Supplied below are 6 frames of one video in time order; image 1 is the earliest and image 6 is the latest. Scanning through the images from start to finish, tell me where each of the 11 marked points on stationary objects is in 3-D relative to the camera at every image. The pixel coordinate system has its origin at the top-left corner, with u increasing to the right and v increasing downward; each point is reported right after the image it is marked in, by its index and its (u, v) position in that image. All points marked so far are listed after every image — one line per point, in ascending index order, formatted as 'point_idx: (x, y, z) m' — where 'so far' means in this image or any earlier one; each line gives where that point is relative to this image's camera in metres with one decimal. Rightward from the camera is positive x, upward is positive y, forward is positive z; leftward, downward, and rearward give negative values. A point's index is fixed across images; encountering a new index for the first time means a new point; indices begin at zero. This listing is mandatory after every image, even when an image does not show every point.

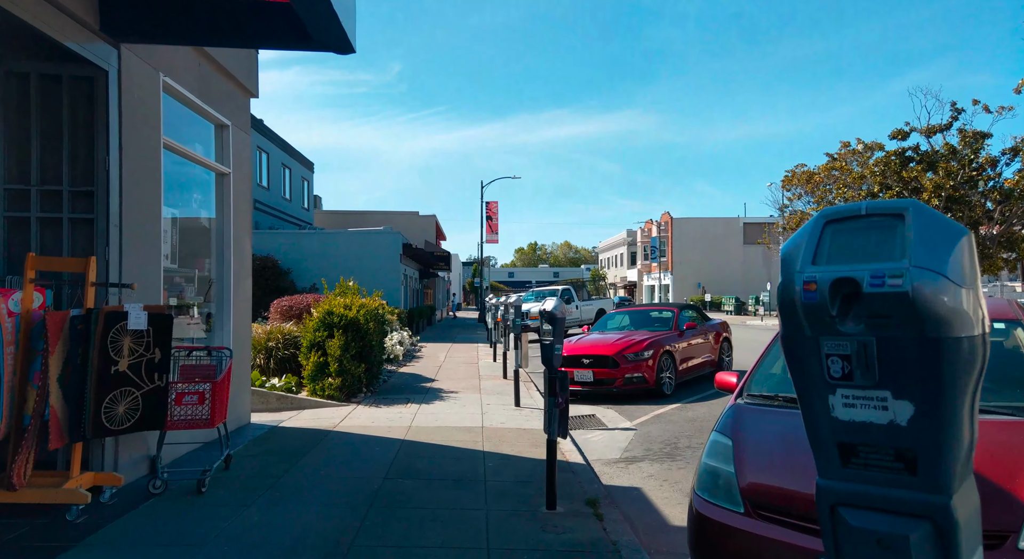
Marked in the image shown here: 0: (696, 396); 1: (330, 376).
0: (+3.1, -1.9, +11.8) m
1: (-2.7, -1.4, +10.3) m
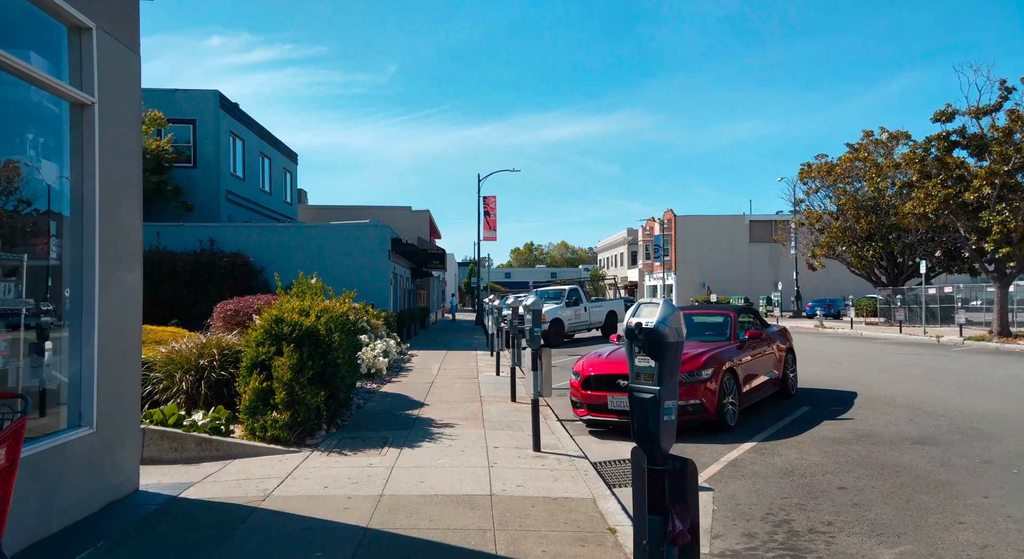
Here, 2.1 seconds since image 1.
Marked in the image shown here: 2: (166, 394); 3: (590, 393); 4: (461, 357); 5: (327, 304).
0: (+3.3, -1.9, +8.9) m
1: (-2.5, -1.4, +7.4) m
2: (-4.1, -1.4, +8.3) m
3: (+1.0, -1.5, +9.0) m
4: (-1.3, -2.0, +18.4) m
5: (-2.3, -0.3, +8.7) m
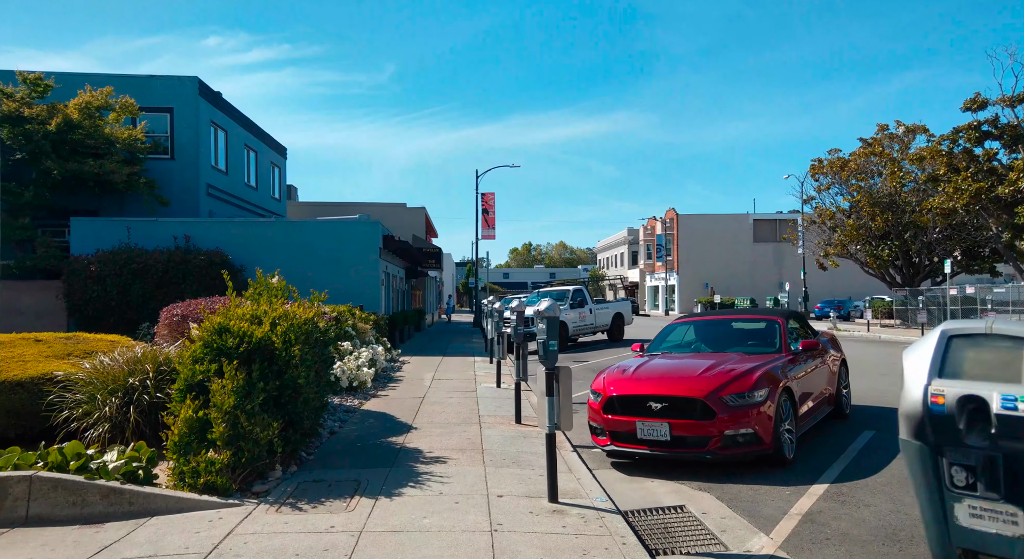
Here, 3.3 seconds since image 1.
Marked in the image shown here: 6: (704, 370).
0: (+3.3, -1.9, +7.3) m
1: (-2.4, -1.4, +5.7) m
2: (-4.1, -1.4, +6.6) m
3: (+1.0, -1.5, +7.3) m
4: (-1.3, -2.0, +16.7) m
5: (-2.2, -0.3, +7.0) m
6: (+2.0, -1.0, +7.3) m
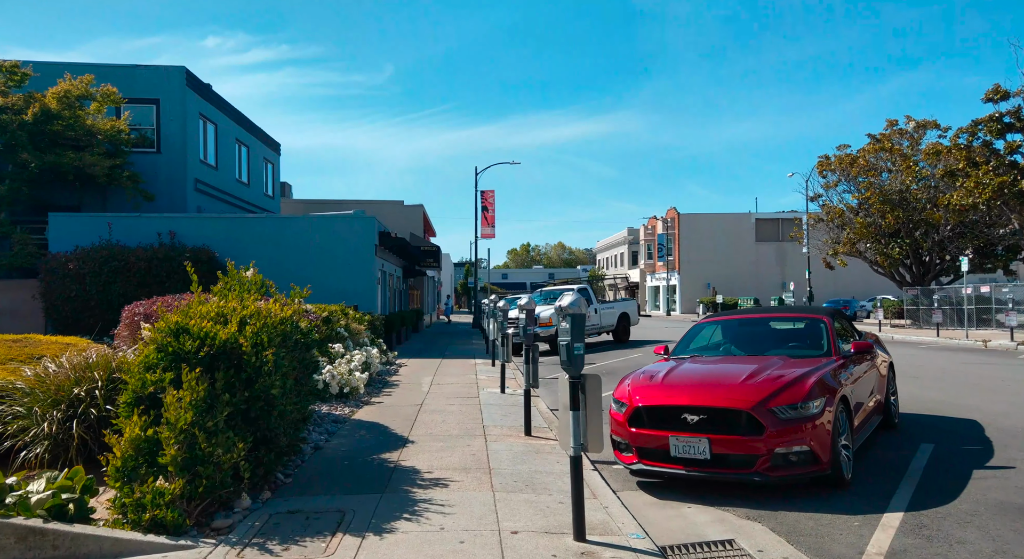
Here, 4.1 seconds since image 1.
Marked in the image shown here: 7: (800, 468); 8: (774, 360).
0: (+3.4, -1.8, +6.3) m
1: (-2.3, -1.3, +4.7) m
2: (-4.0, -1.3, +5.6) m
3: (+1.2, -1.4, +6.3) m
4: (-1.2, -2.0, +15.7) m
5: (-2.1, -0.2, +6.0) m
6: (+2.1, -0.9, +6.3) m
7: (+2.4, -1.6, +5.8) m
8: (+2.6, -0.8, +6.8) m
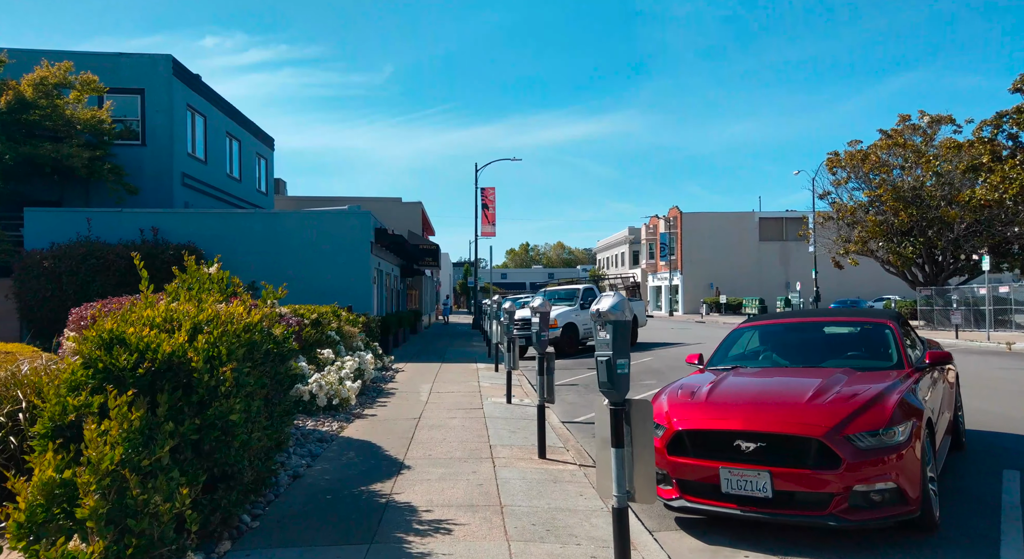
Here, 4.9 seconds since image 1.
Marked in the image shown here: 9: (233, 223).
0: (+3.6, -1.8, +5.2) m
1: (-2.2, -1.3, +3.6) m
2: (-3.8, -1.3, +4.5) m
3: (+1.3, -1.4, +5.2) m
4: (-1.1, -2.0, +14.6) m
5: (-2.0, -0.2, +4.9) m
6: (+2.2, -0.9, +5.2) m
7: (+2.5, -1.5, +4.7) m
8: (+2.7, -0.8, +5.7) m
9: (-7.7, +1.6, +19.4) m
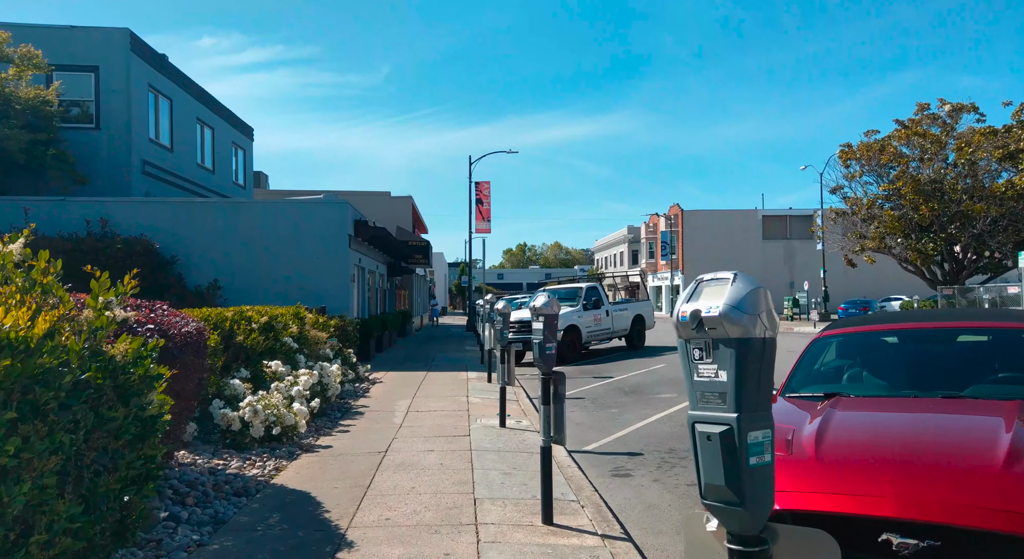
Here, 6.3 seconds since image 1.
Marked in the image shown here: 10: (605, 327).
0: (+3.5, -1.7, +3.1) m
1: (-2.2, -1.2, +1.5) m
2: (-3.9, -1.2, +2.4) m
3: (+1.2, -1.3, +3.1) m
4: (-1.2, -1.9, +12.5) m
5: (-2.0, -0.1, +2.7) m
6: (+2.2, -0.8, +3.1) m
7: (+2.4, -1.5, +2.6) m
8: (+2.6, -0.7, +3.6) m
9: (-7.9, +1.6, +17.3) m
10: (+2.7, -1.3, +19.4) m
